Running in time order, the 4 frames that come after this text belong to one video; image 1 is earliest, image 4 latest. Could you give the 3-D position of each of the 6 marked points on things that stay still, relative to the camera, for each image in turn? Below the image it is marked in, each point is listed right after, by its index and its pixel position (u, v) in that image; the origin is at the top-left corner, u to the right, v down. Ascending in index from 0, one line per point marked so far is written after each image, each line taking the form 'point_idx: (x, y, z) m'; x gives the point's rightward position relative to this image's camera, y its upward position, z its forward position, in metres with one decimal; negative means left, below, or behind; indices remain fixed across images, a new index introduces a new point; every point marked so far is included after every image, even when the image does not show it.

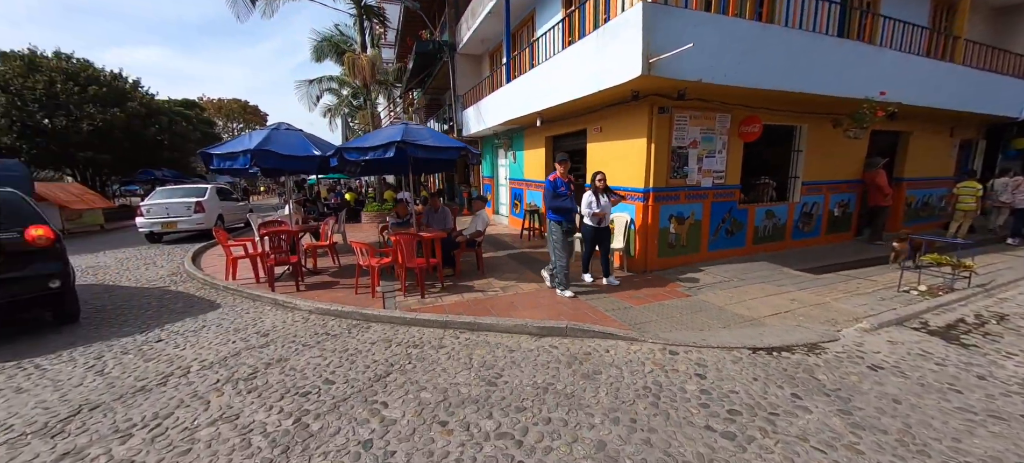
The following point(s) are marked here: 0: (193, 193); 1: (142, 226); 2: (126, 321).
0: (-10.7, +1.3, +13.5) m
1: (-11.3, +0.2, +12.4) m
2: (-5.0, -1.1, +5.2) m
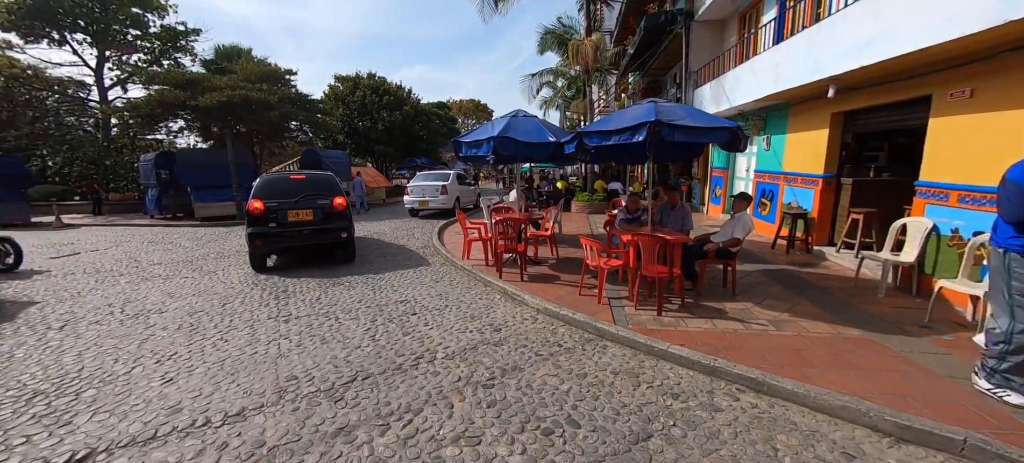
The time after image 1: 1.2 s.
0: (-2.8, +2.2, +15.9) m
1: (-4.0, +1.1, +15.3) m
2: (-1.8, -0.8, +6.1) m
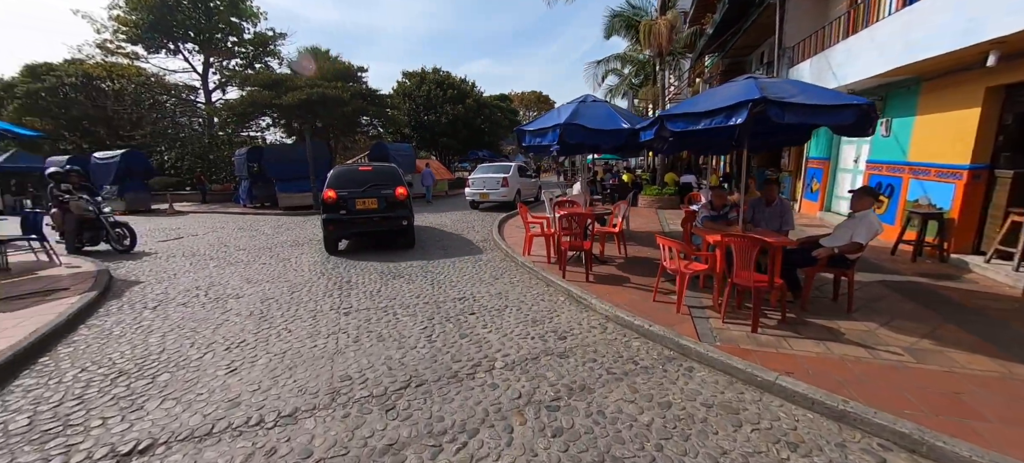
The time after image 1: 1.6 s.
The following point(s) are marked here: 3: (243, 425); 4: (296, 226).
0: (-0.4, +2.4, +15.7) m
1: (-1.7, +1.4, +15.3) m
2: (-0.9, -0.7, +5.9) m
3: (-1.8, -1.3, +2.7) m
4: (-6.6, +0.2, +12.2) m
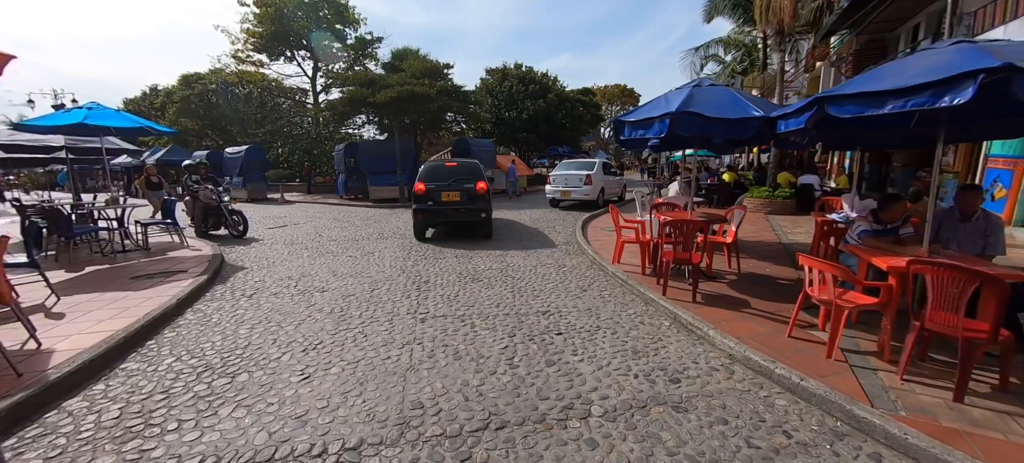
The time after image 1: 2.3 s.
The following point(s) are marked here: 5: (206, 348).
0: (+2.7, +2.4, +14.9) m
1: (+1.4, +1.4, +14.7) m
2: (+0.3, -0.8, +5.3) m
3: (-1.2, -1.3, +2.4) m
4: (-4.1, +0.4, +12.6) m
5: (-3.0, -1.2, +3.9) m
